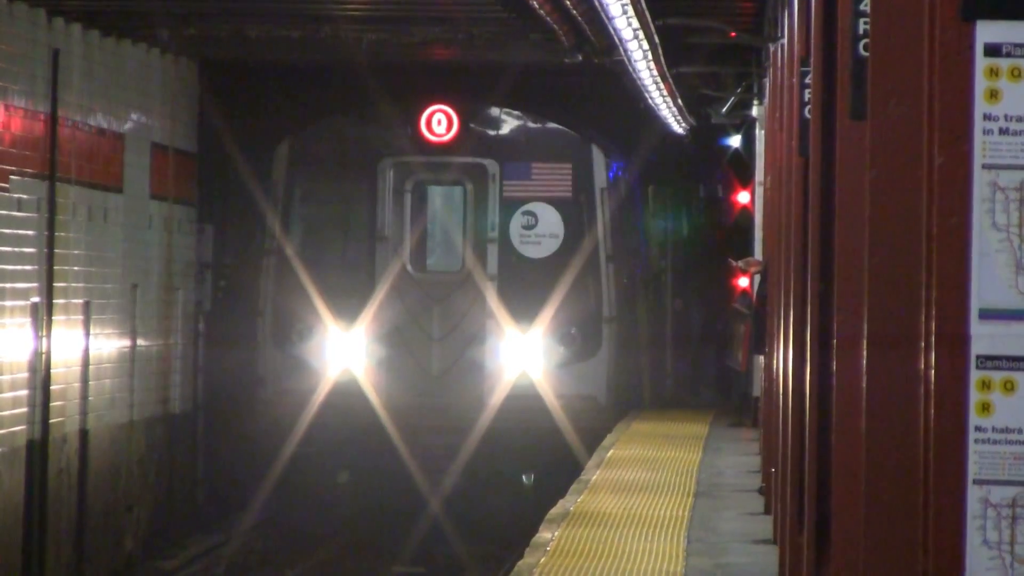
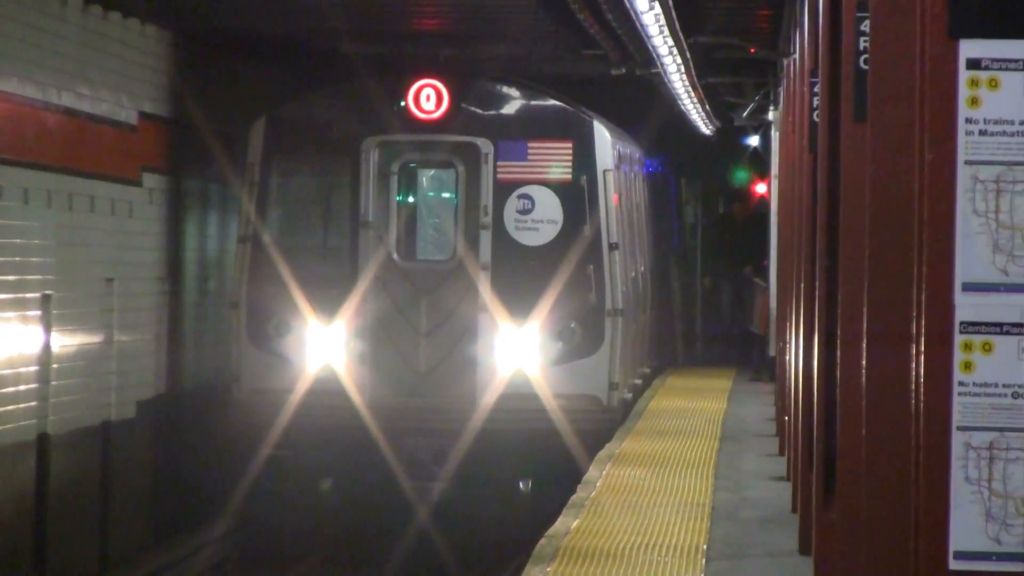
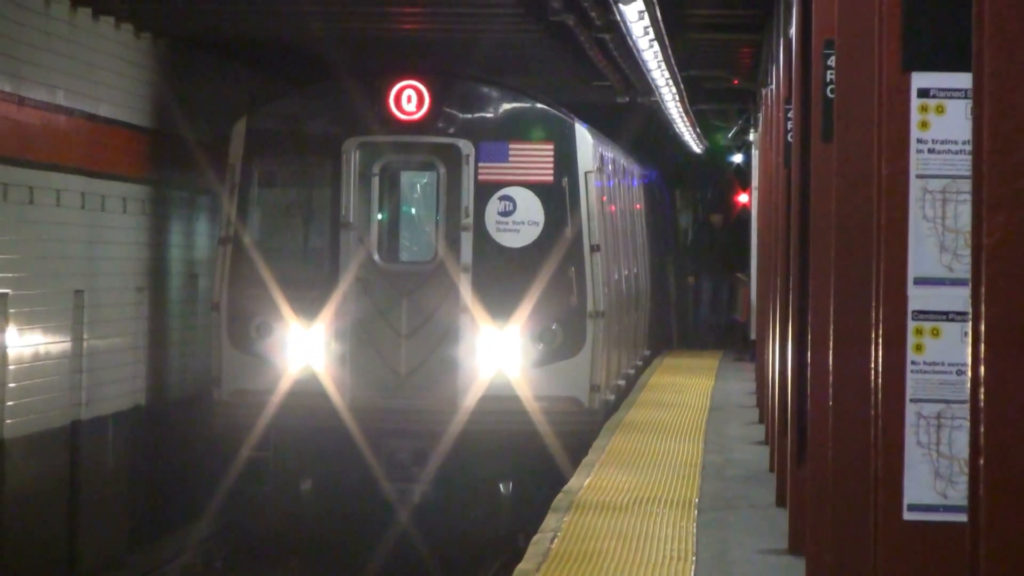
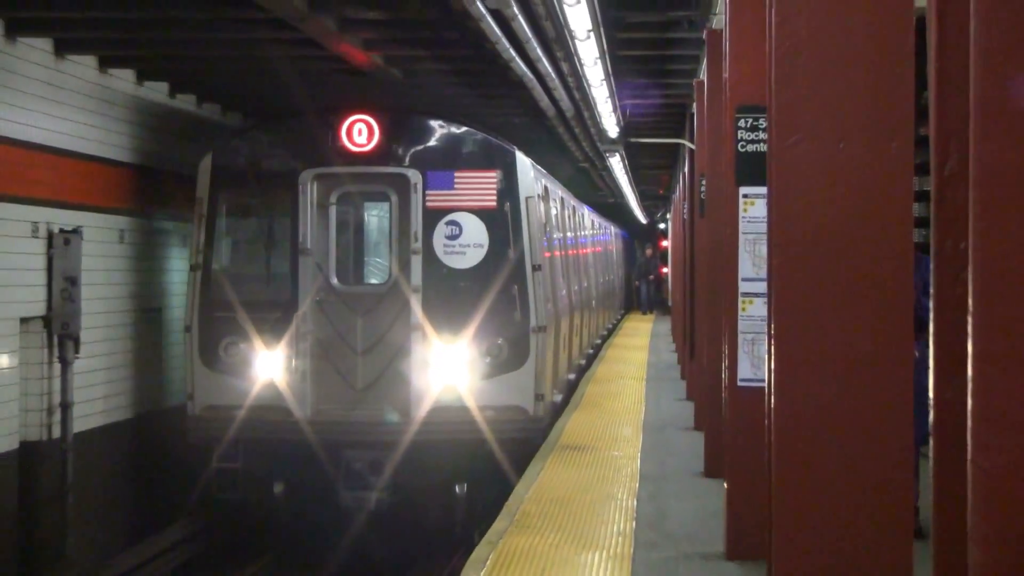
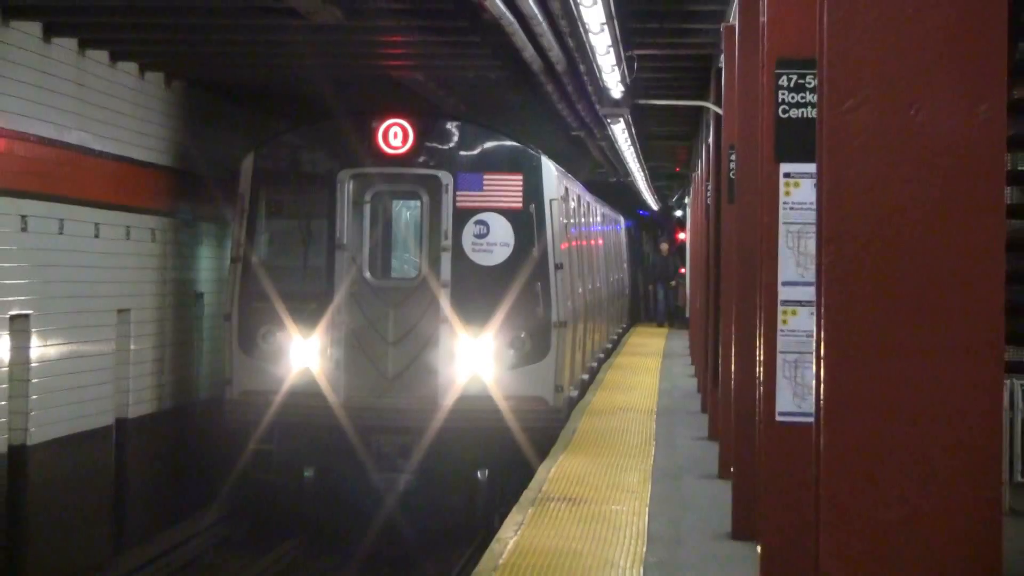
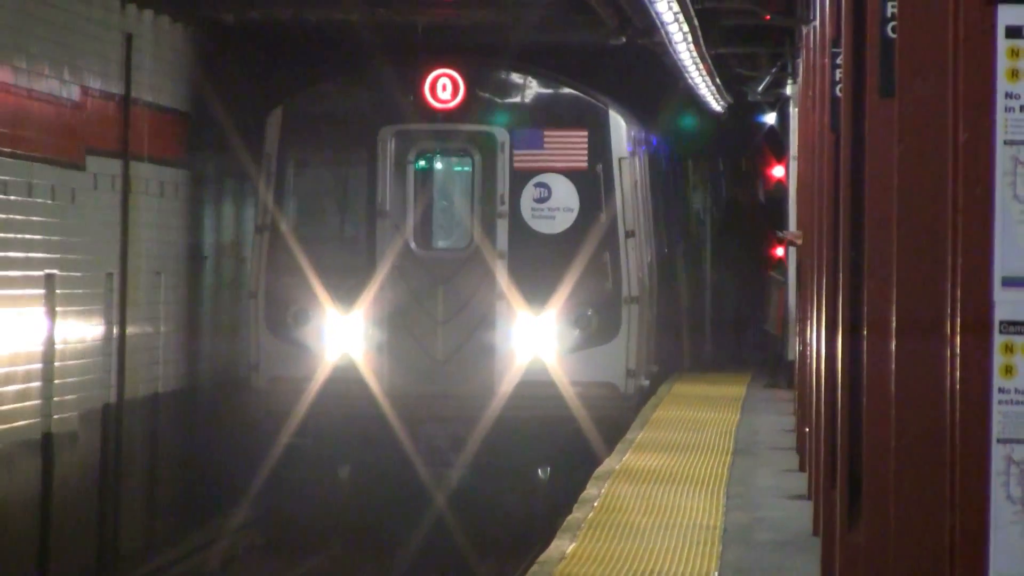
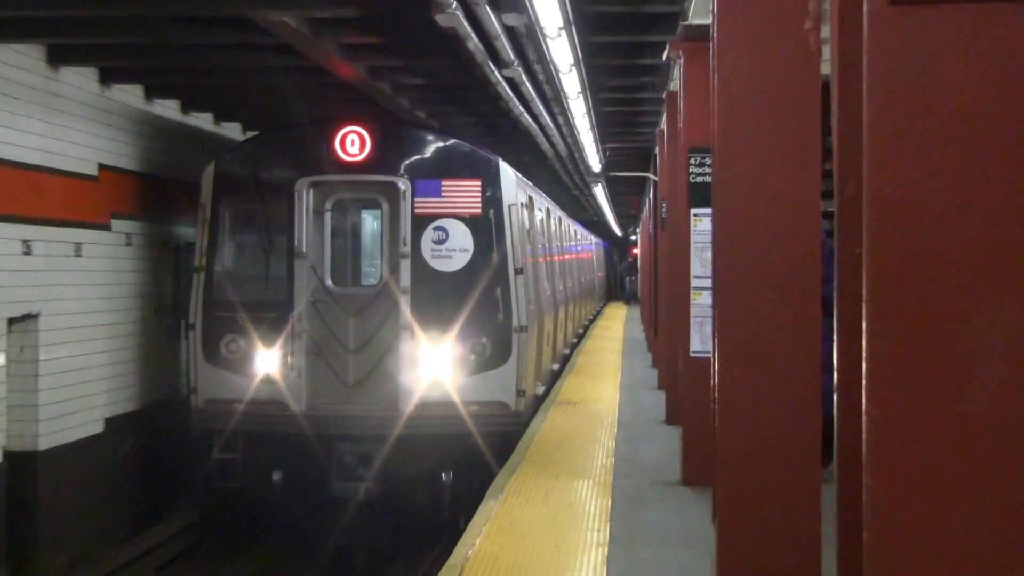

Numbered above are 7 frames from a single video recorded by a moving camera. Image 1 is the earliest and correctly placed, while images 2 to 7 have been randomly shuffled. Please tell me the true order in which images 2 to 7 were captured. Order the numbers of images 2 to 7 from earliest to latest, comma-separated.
6, 2, 3, 5, 4, 7
